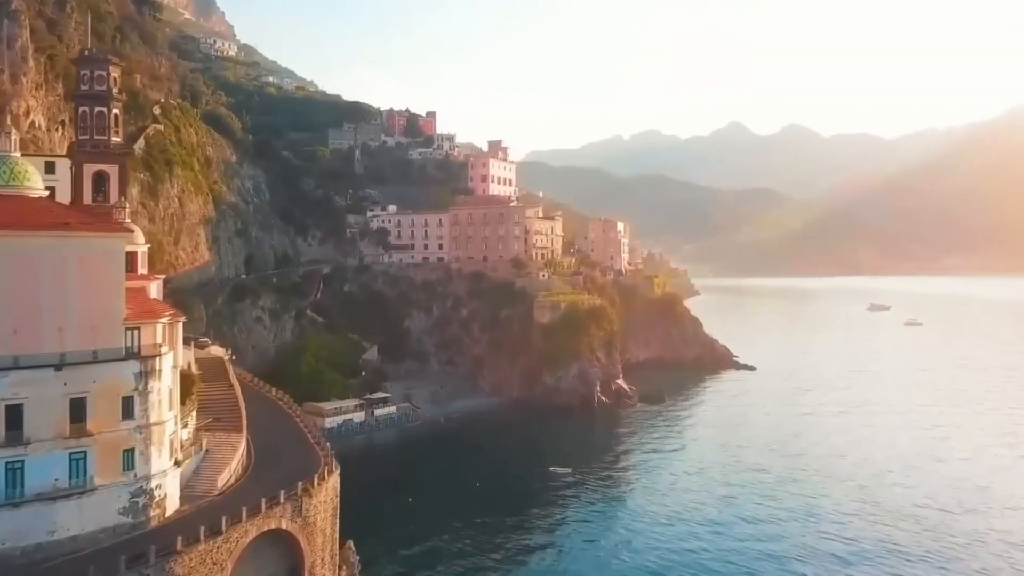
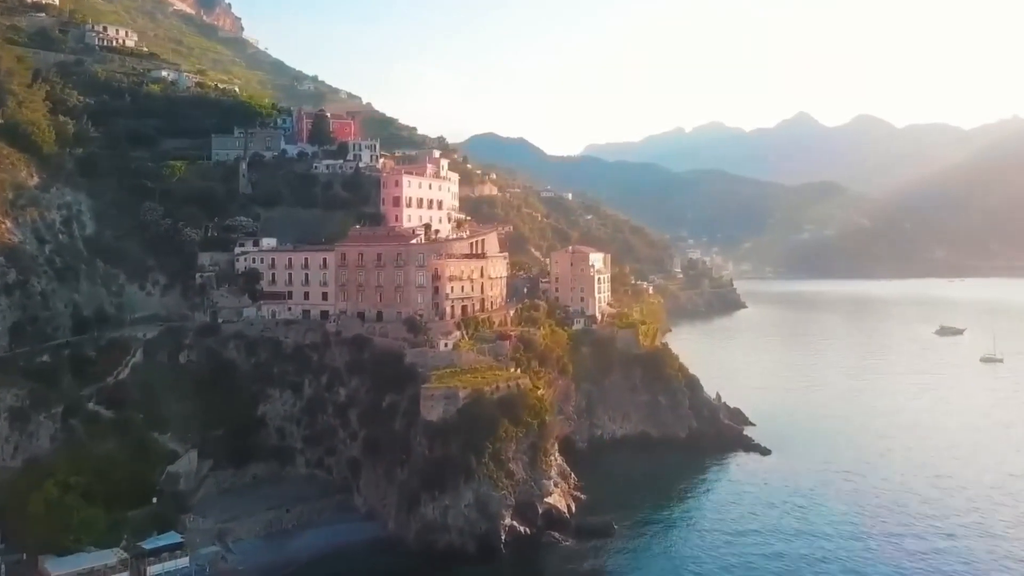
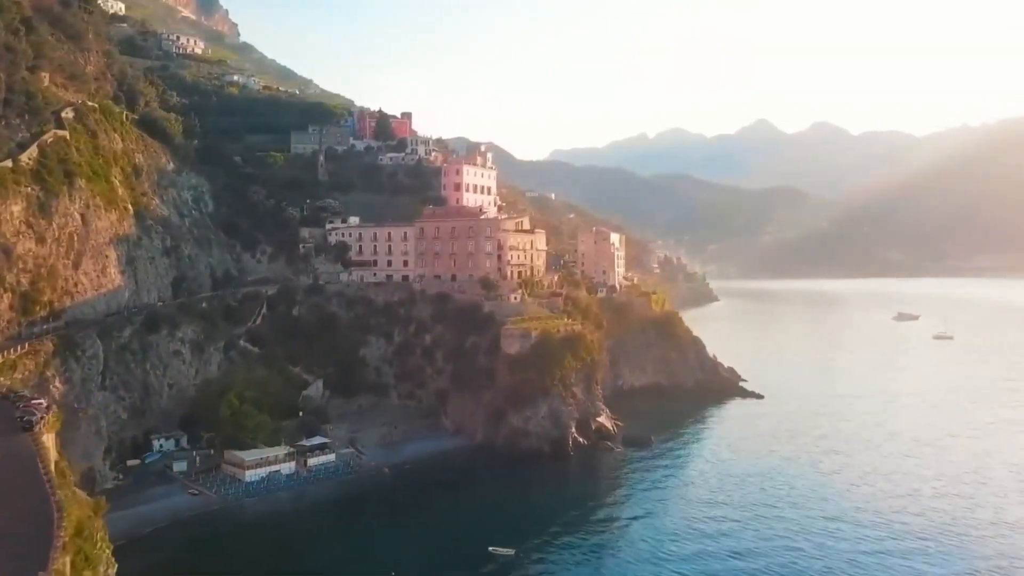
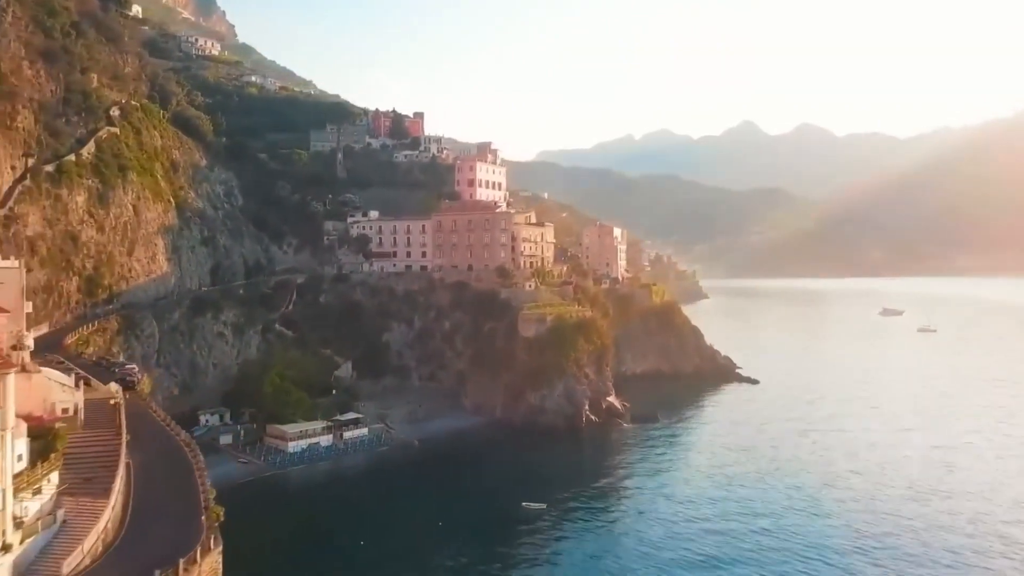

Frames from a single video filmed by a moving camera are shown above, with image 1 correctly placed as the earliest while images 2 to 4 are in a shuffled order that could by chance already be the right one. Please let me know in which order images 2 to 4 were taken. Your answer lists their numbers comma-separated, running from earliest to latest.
4, 3, 2
